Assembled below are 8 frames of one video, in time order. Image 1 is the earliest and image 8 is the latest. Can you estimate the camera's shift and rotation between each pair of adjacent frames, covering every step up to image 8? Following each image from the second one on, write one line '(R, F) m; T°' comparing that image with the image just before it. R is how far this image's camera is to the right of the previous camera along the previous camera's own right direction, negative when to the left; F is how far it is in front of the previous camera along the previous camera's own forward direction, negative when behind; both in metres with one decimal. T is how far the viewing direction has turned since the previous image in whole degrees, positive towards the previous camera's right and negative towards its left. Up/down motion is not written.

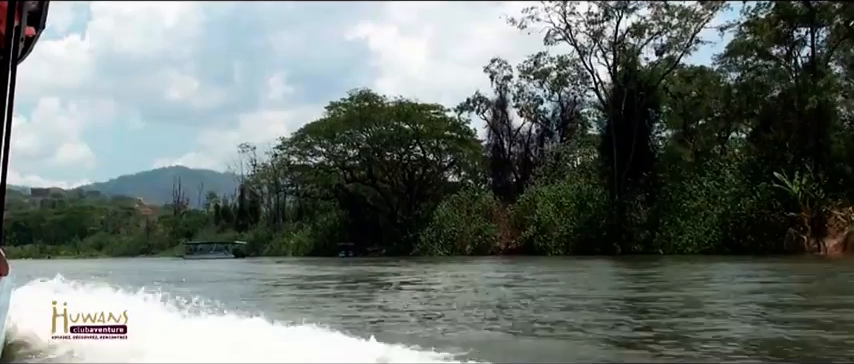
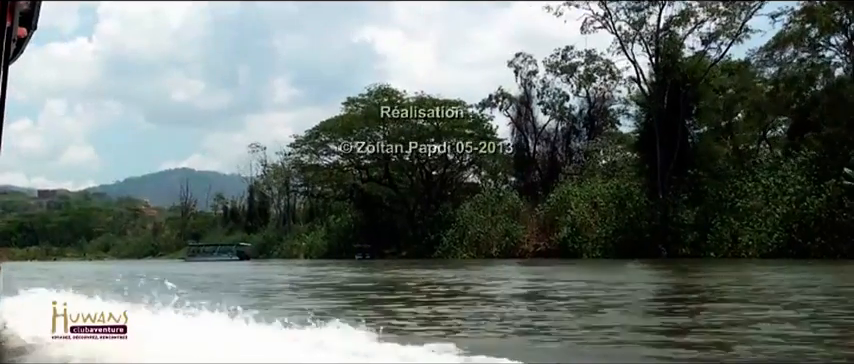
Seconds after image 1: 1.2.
(-0.4, +0.9) m; 0°
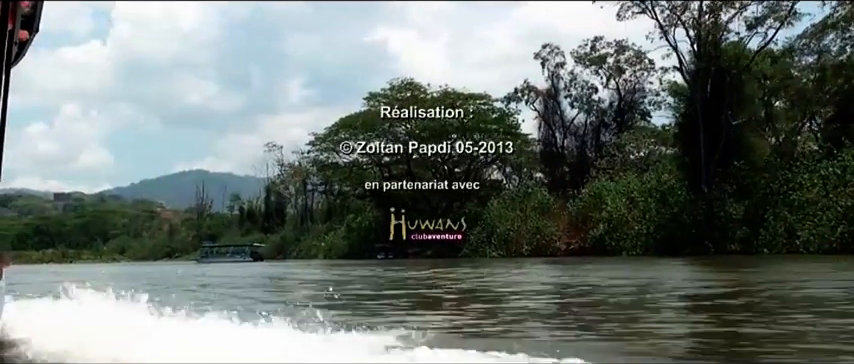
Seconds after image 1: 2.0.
(-0.3, +0.6) m; -1°
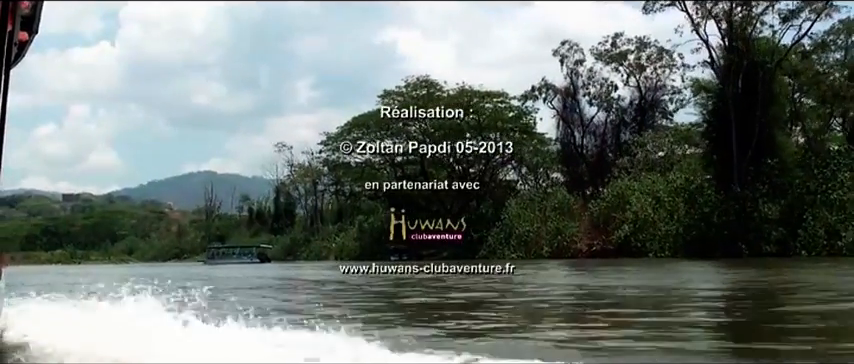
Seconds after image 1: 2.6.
(-0.2, +0.5) m; 0°
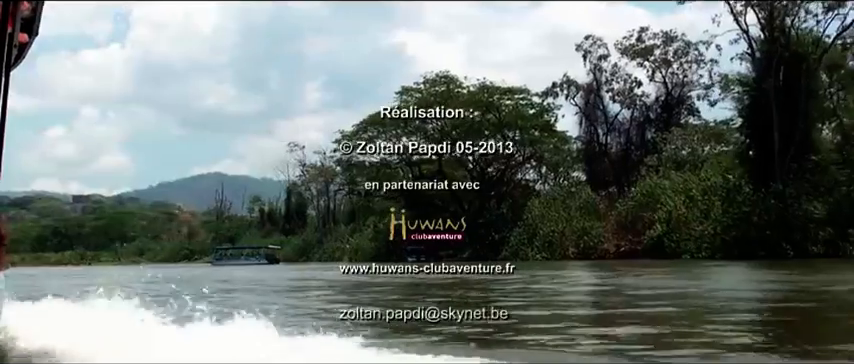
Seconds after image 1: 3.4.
(-0.2, +0.6) m; -1°
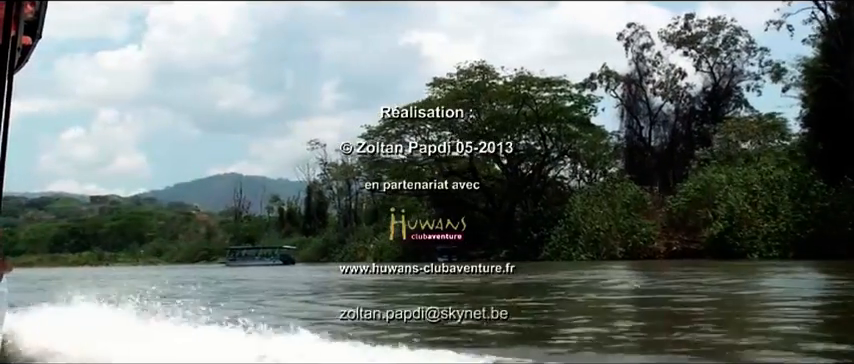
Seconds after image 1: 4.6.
(-0.4, +0.9) m; -1°
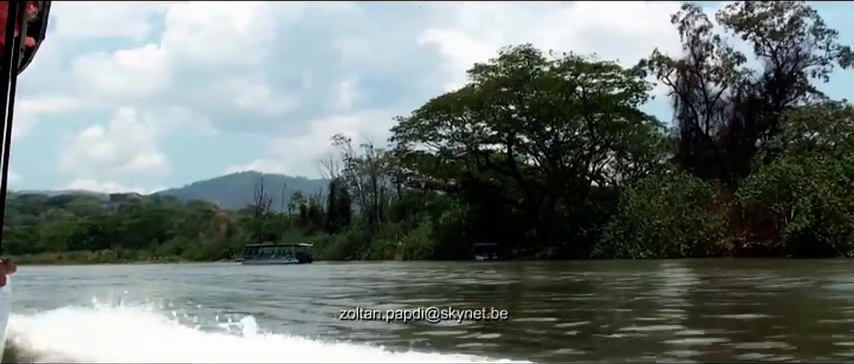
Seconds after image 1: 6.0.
(-0.4, +1.1) m; -1°
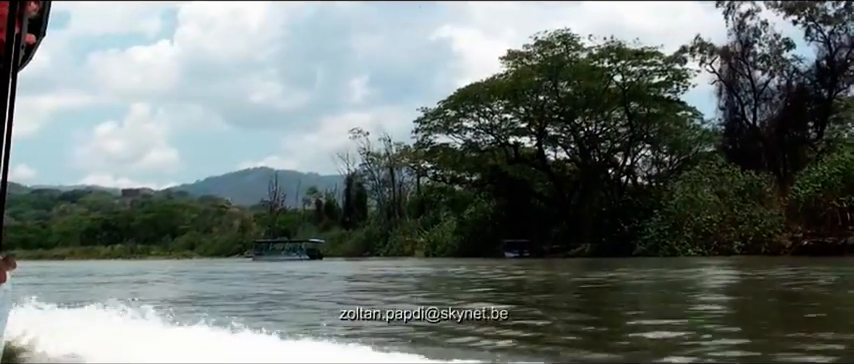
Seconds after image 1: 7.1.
(-0.3, +0.9) m; -1°
